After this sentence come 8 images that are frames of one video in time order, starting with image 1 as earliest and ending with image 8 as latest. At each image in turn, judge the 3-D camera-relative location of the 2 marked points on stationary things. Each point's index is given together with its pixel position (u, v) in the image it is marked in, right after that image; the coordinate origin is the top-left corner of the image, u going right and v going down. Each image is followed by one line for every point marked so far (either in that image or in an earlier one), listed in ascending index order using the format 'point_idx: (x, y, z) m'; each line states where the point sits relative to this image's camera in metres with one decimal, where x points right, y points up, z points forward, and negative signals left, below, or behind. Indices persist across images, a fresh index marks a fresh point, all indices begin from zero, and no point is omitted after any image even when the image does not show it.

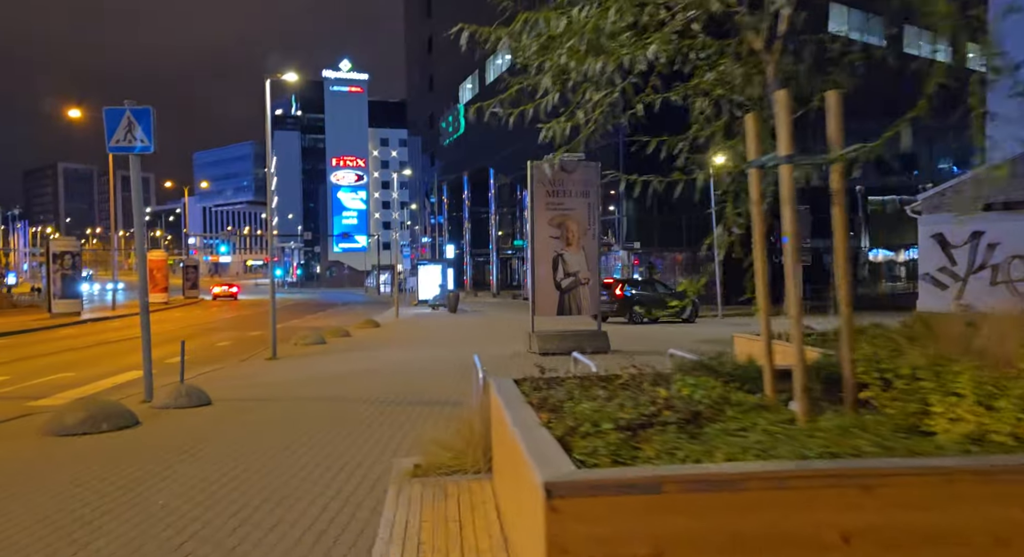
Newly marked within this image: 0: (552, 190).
0: (+0.8, +1.8, +16.7) m
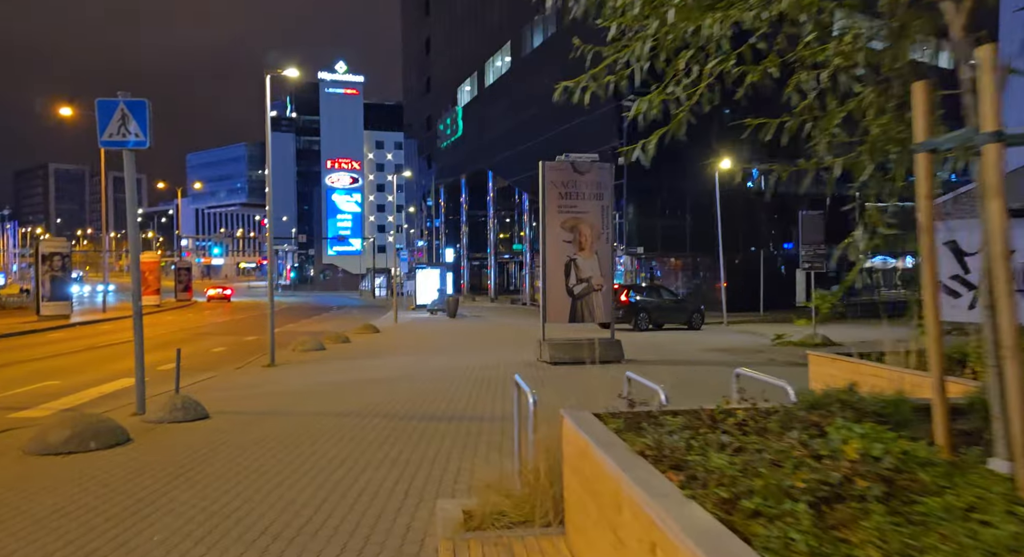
0: (+1.0, +1.7, +16.0) m
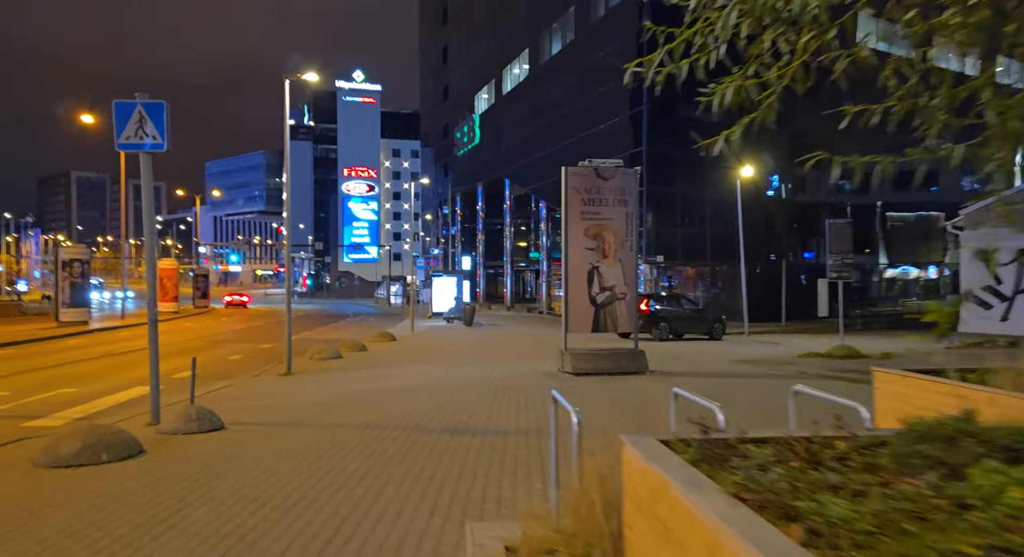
0: (+1.4, +1.5, +15.7) m
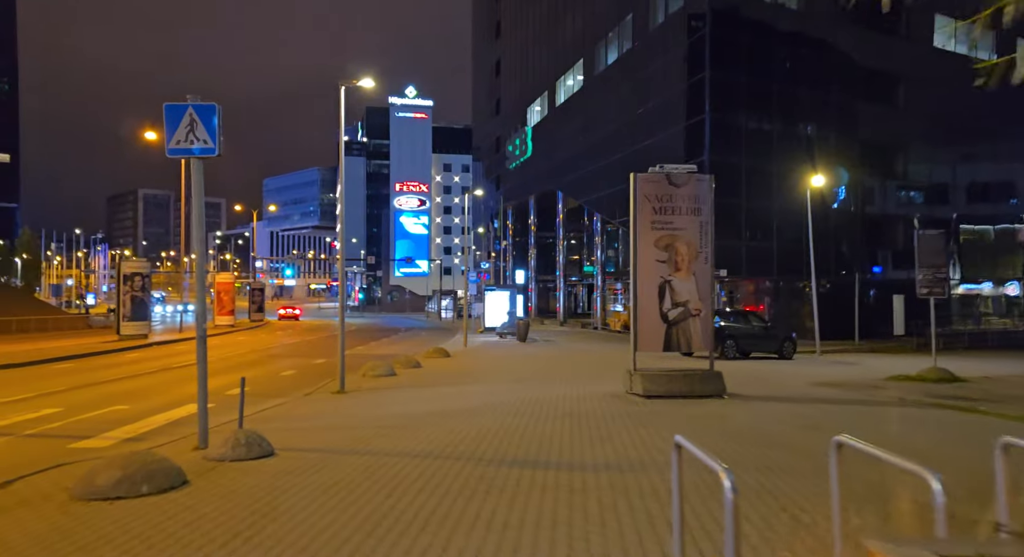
0: (+2.6, +1.3, +14.7) m
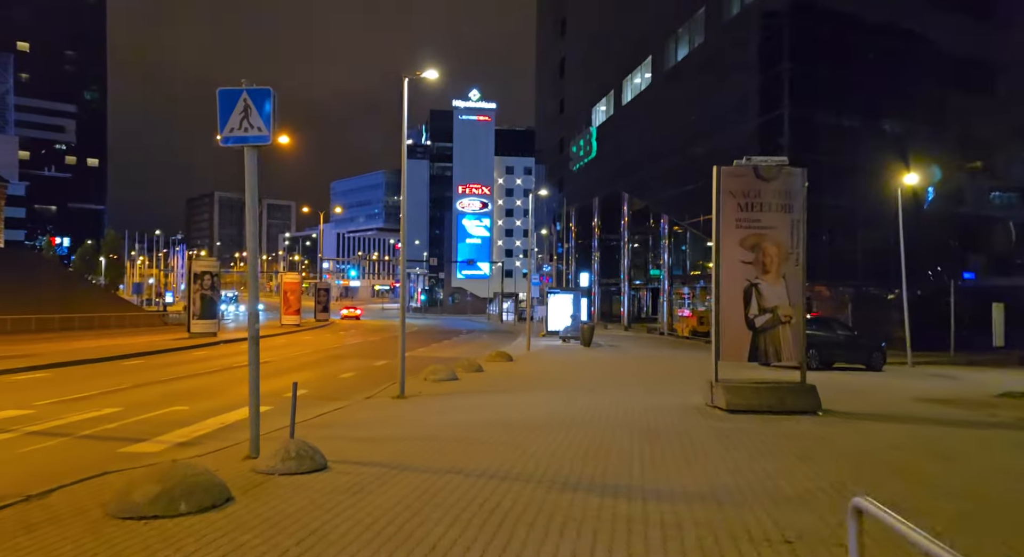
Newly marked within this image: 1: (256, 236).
0: (+3.8, +1.2, +13.5) m
1: (-3.0, +0.5, +9.7) m
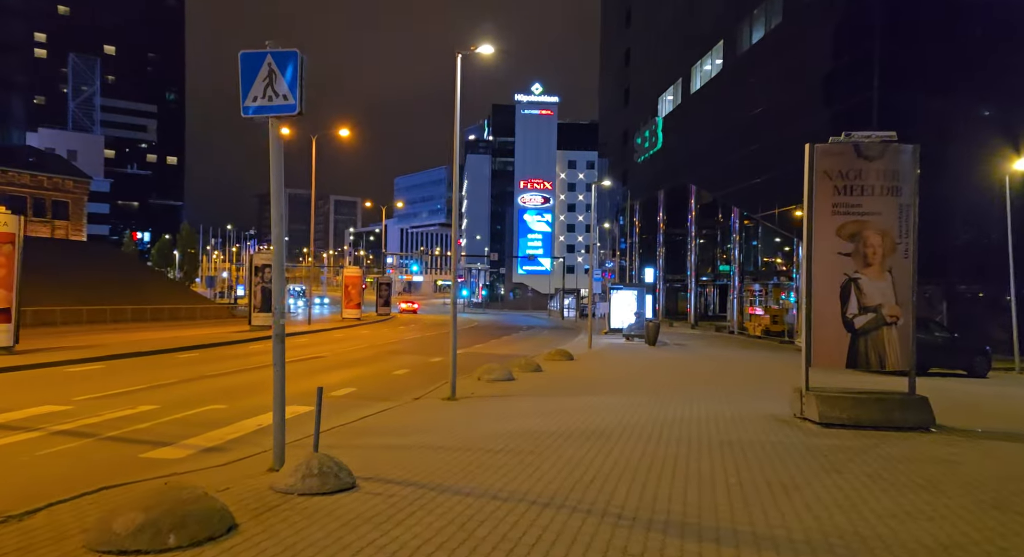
0: (+4.7, +1.3, +11.7) m
1: (-2.4, +0.6, +8.5) m
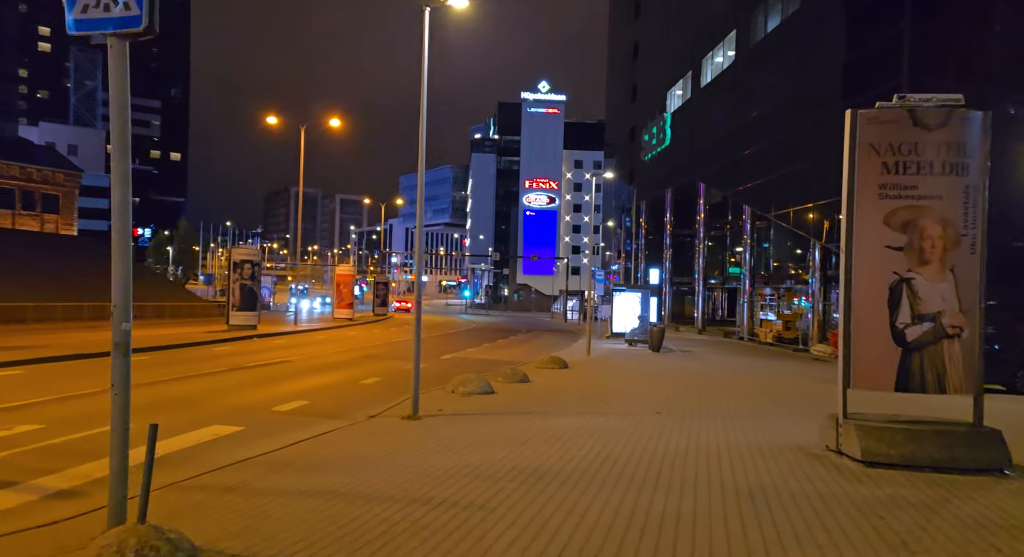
0: (+4.3, +1.3, +9.3) m
1: (-2.8, +0.7, +6.1) m
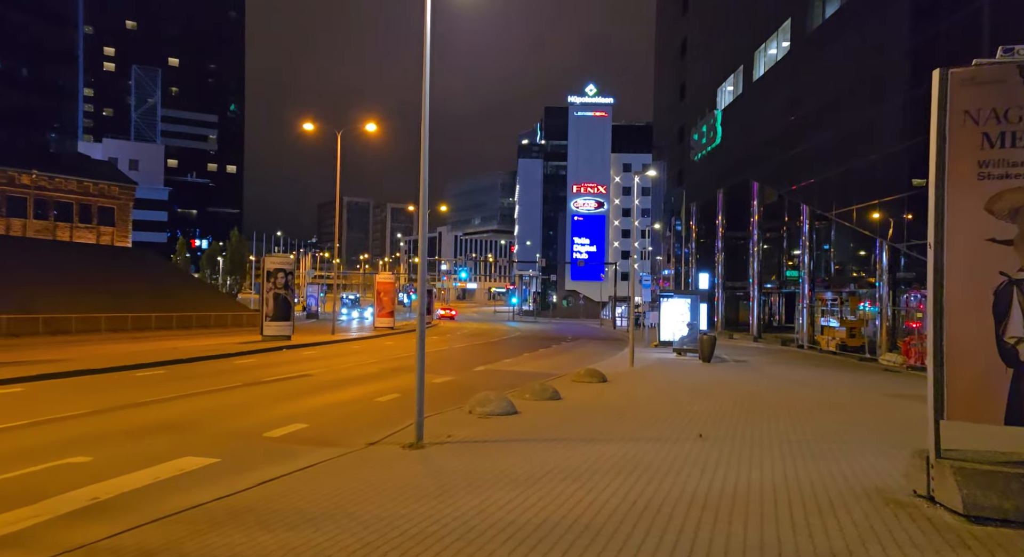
0: (+4.3, +1.3, +7.3) m
1: (-3.0, +0.7, +4.5) m
